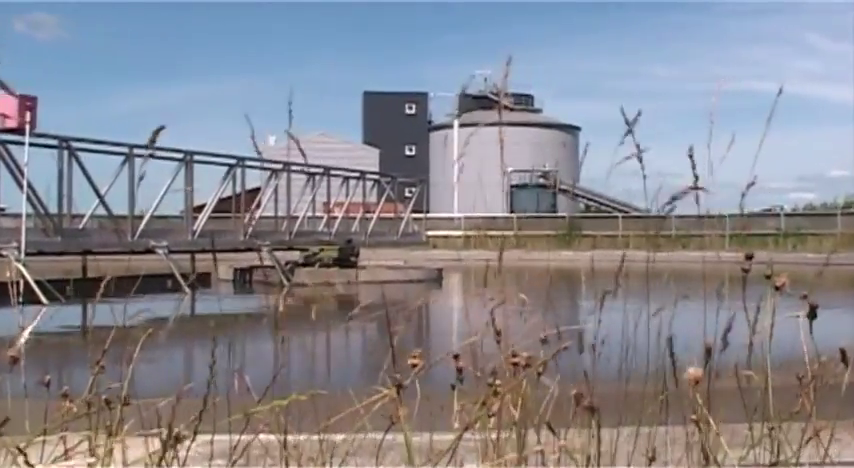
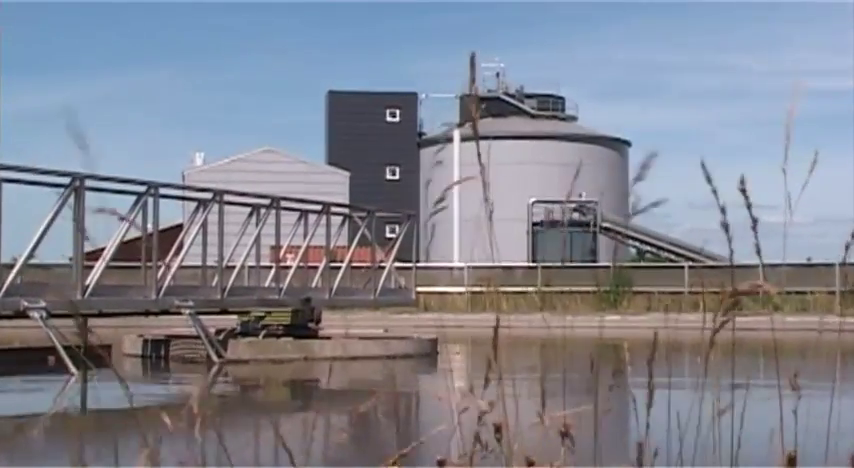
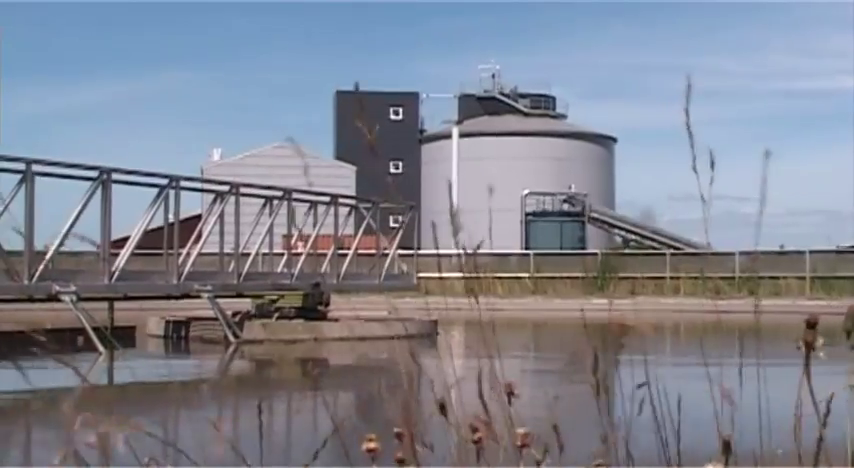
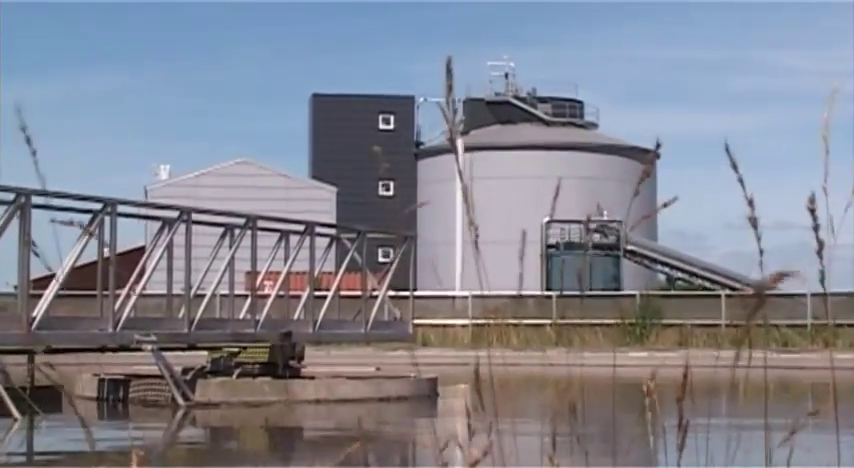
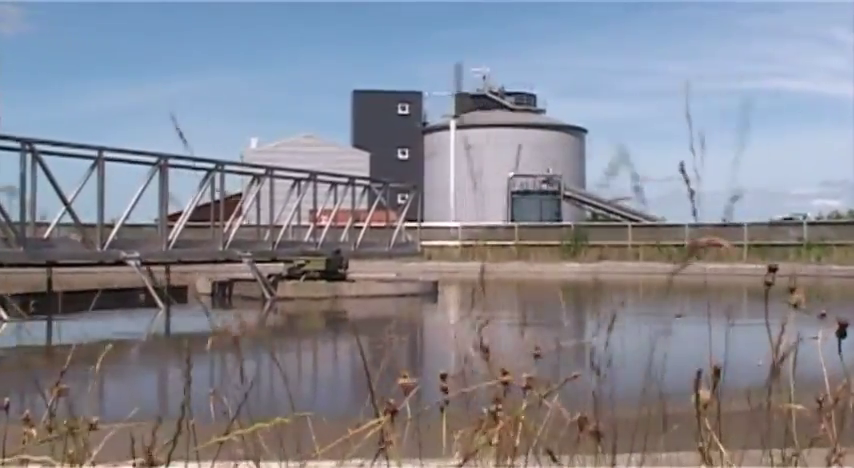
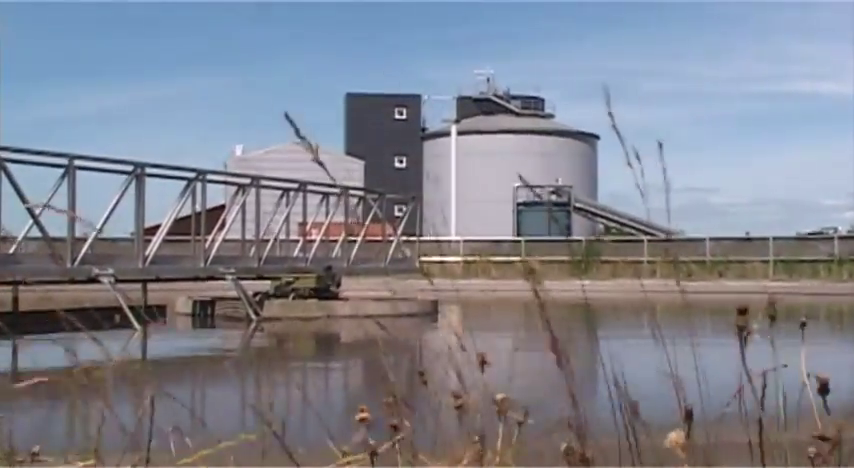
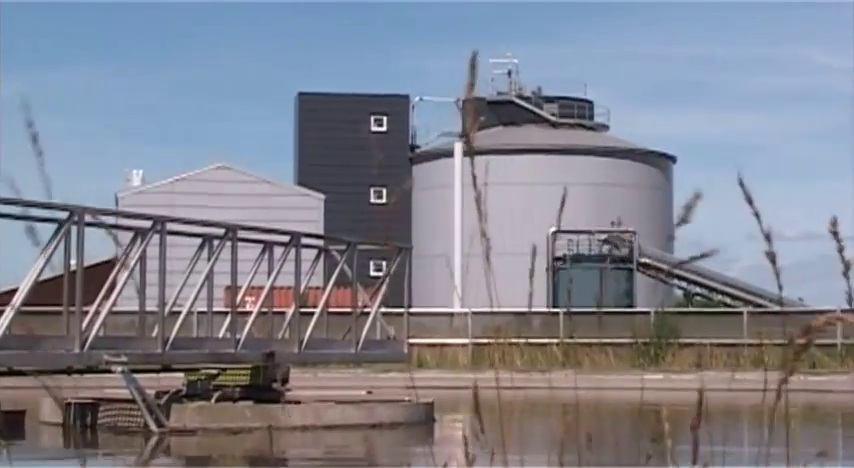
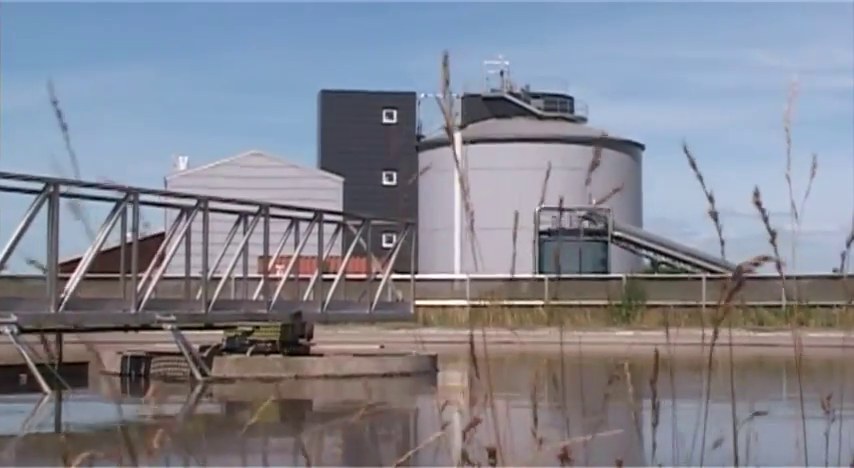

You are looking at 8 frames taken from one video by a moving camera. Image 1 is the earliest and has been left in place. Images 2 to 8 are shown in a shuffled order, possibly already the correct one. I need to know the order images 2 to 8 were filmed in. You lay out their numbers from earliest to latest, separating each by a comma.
5, 6, 3, 2, 8, 4, 7
